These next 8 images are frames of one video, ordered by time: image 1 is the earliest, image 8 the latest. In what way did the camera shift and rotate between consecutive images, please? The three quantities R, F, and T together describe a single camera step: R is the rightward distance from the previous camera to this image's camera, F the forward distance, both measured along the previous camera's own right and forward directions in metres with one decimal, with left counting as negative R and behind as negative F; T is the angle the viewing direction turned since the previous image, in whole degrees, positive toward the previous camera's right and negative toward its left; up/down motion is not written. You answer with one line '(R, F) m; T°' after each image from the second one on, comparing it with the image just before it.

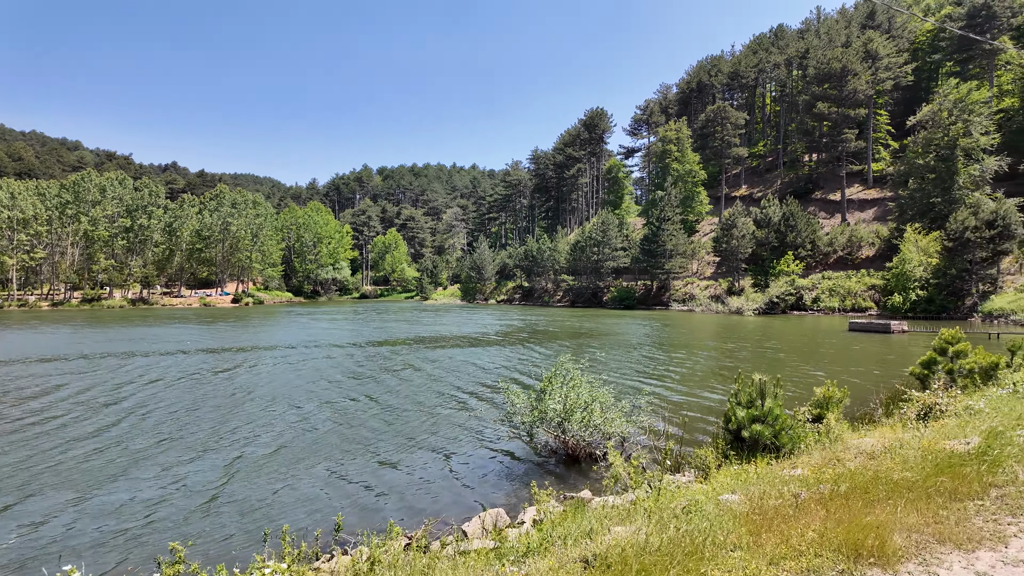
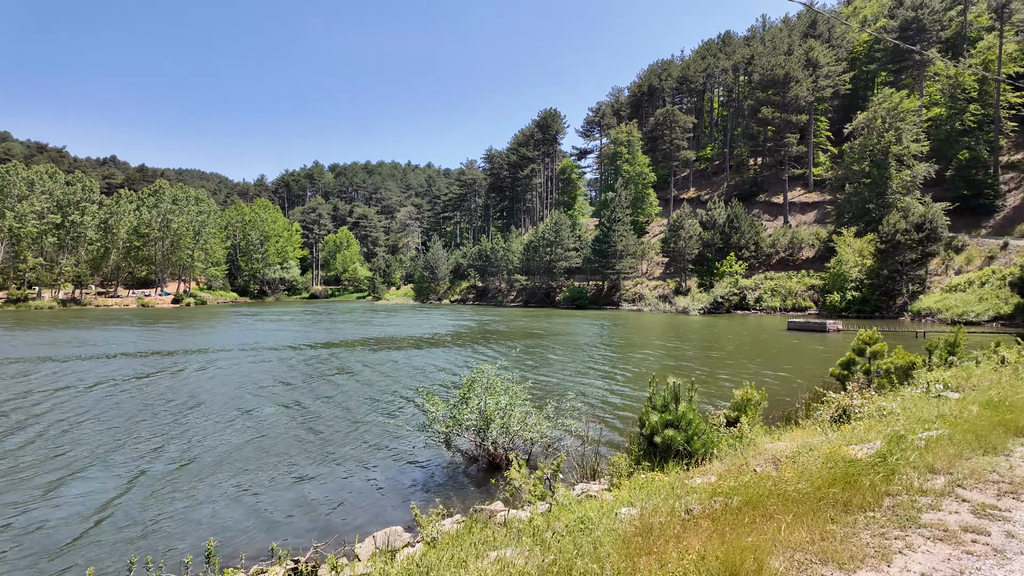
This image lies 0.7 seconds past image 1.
(+0.5, +0.3) m; +4°
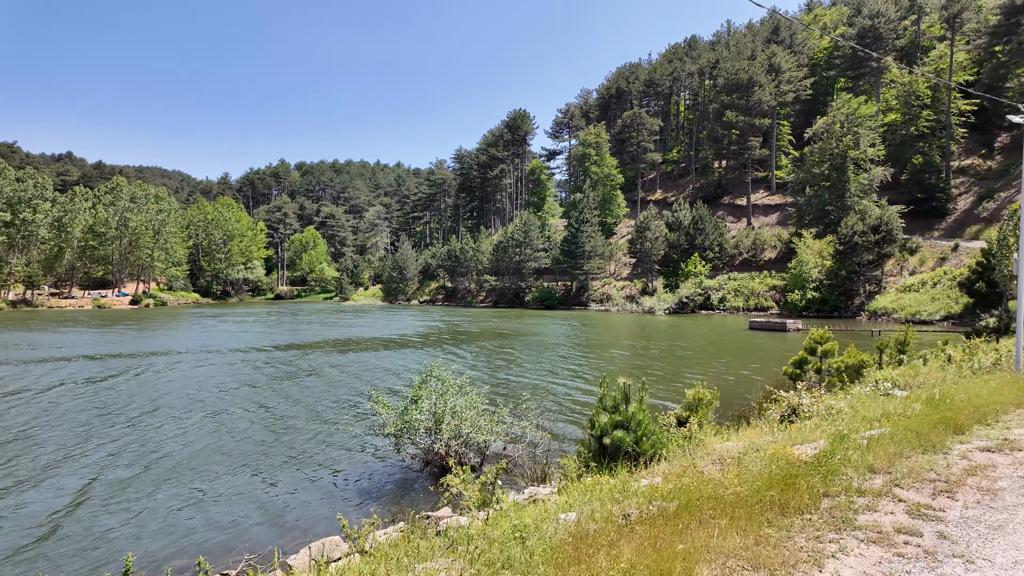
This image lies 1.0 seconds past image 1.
(+0.2, +0.2) m; +3°
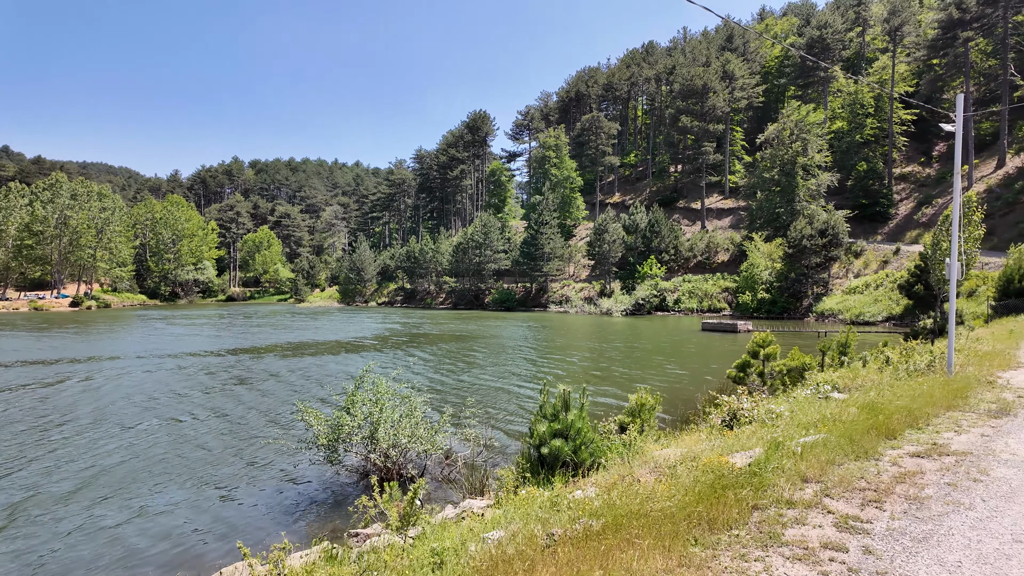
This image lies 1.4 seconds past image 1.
(+0.3, +0.2) m; +4°
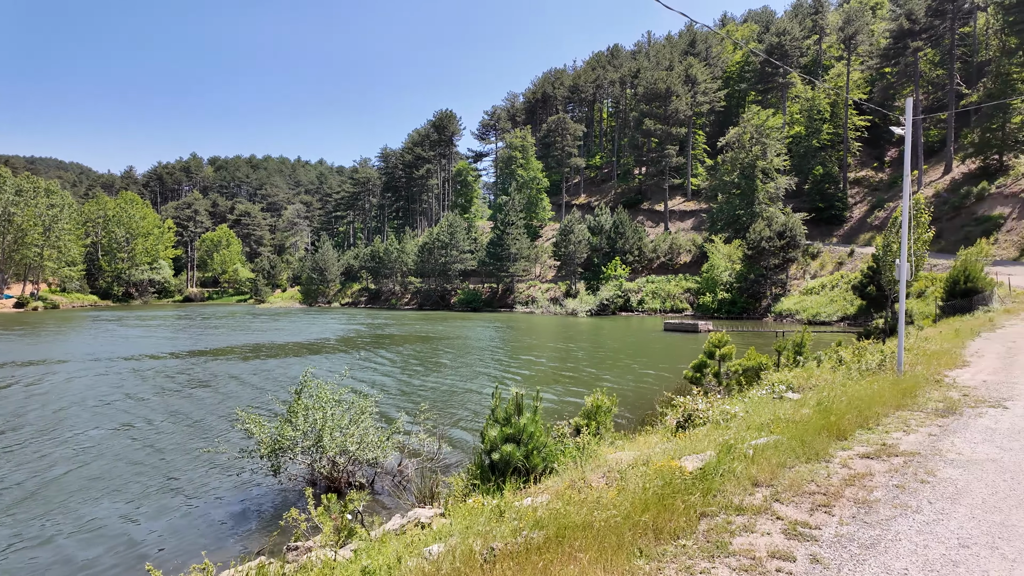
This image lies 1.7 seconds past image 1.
(+0.2, +0.2) m; +3°
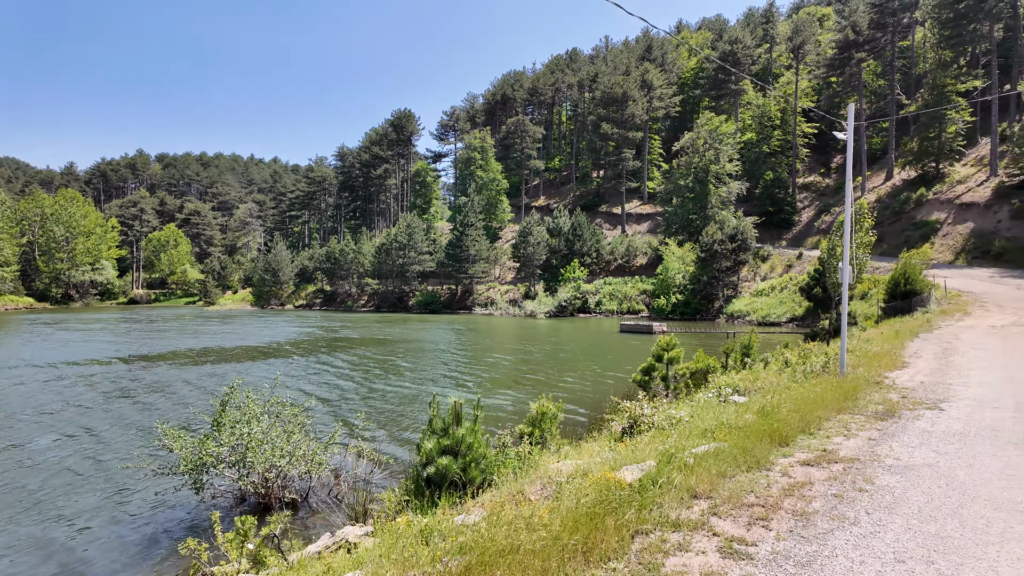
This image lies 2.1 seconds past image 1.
(+0.2, +0.3) m; +4°
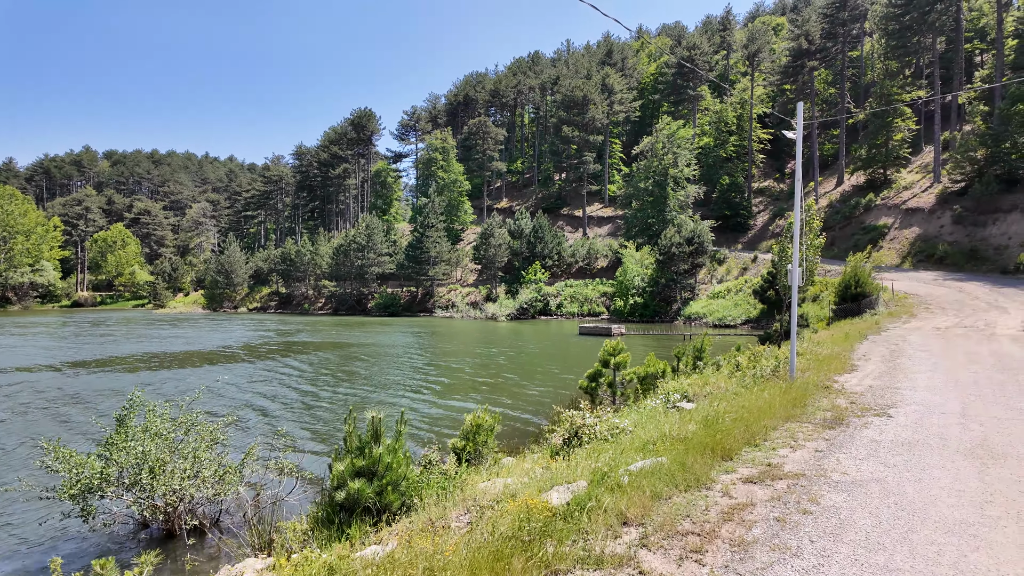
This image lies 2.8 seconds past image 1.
(+0.3, +0.5) m; +3°
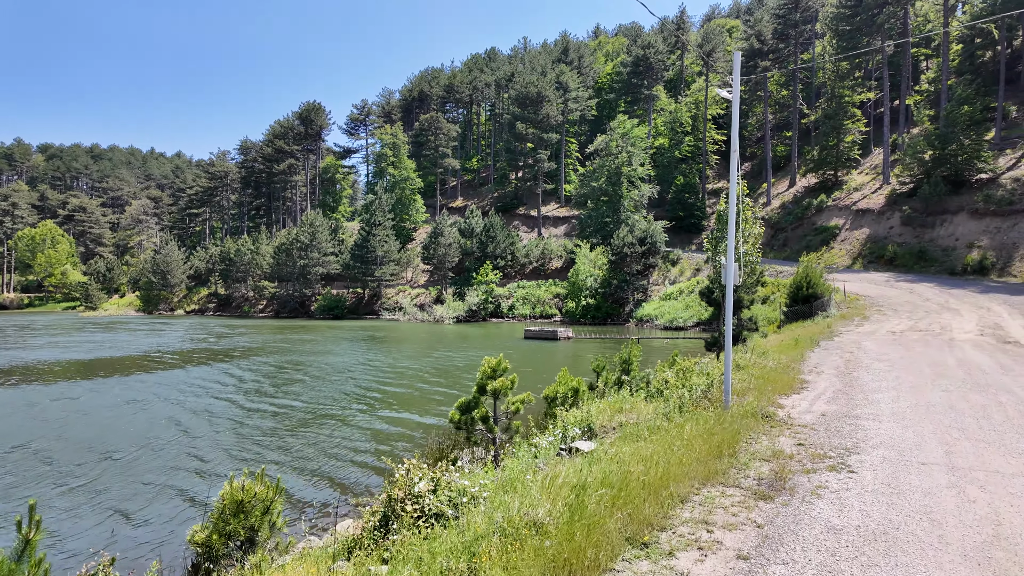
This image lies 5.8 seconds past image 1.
(+1.3, +2.2) m; +4°
